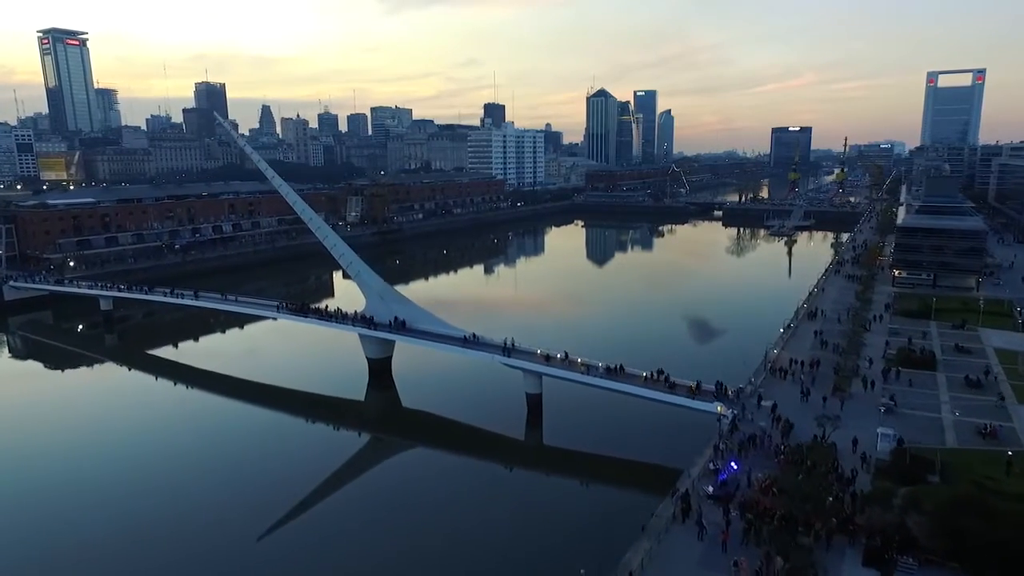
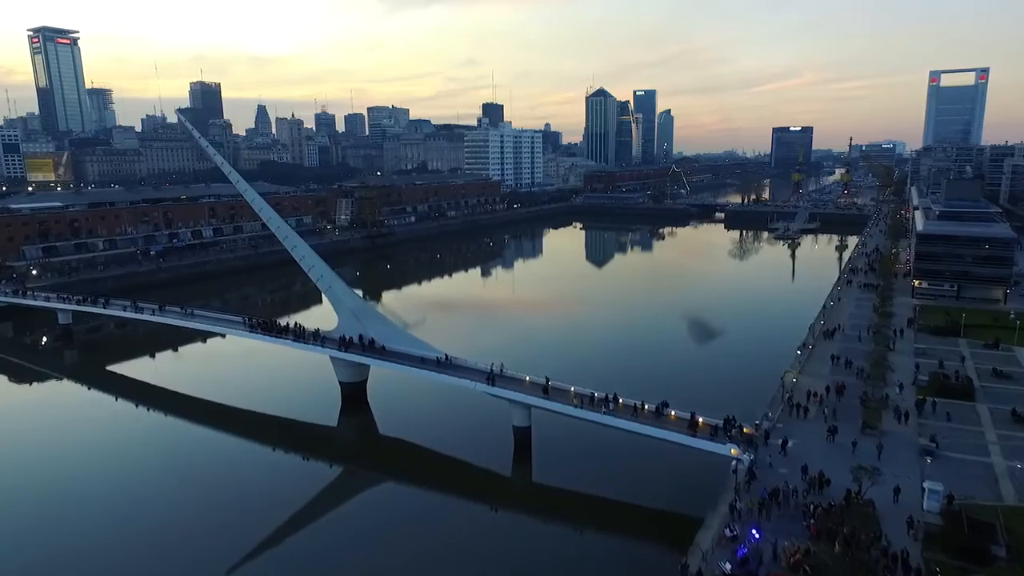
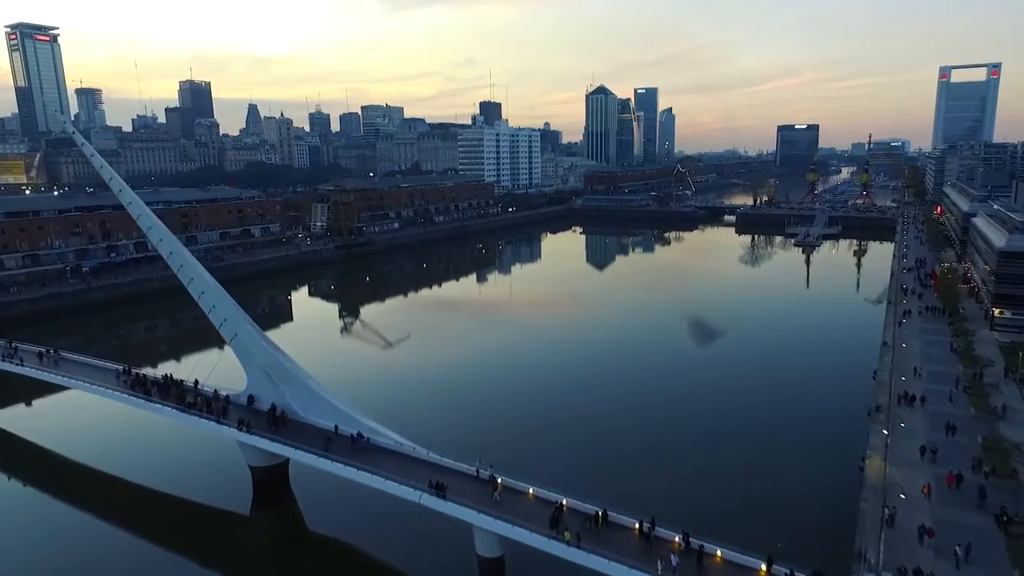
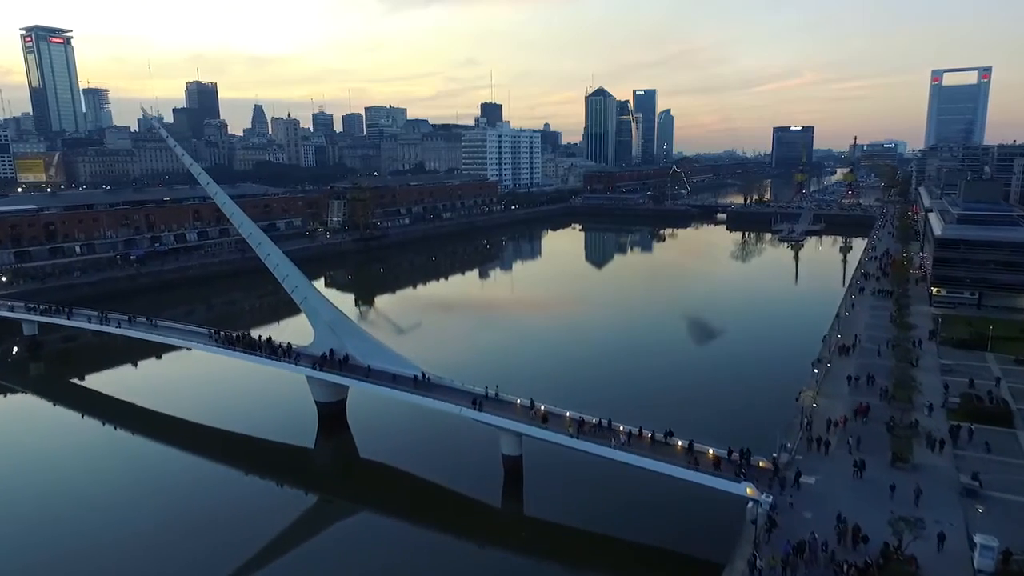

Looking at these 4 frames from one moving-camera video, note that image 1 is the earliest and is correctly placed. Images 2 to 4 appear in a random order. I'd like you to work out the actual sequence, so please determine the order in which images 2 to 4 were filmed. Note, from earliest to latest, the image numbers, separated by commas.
2, 4, 3
